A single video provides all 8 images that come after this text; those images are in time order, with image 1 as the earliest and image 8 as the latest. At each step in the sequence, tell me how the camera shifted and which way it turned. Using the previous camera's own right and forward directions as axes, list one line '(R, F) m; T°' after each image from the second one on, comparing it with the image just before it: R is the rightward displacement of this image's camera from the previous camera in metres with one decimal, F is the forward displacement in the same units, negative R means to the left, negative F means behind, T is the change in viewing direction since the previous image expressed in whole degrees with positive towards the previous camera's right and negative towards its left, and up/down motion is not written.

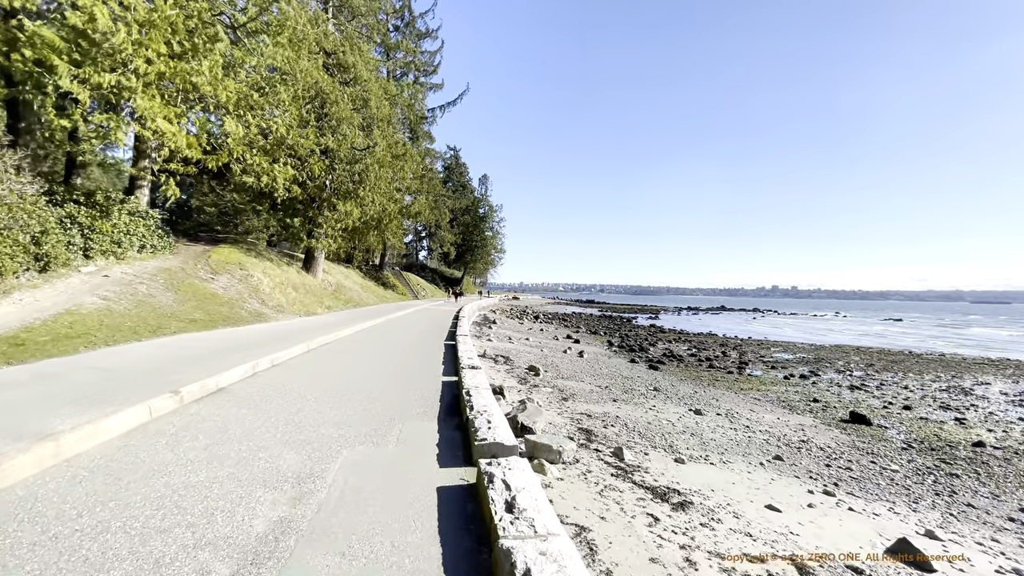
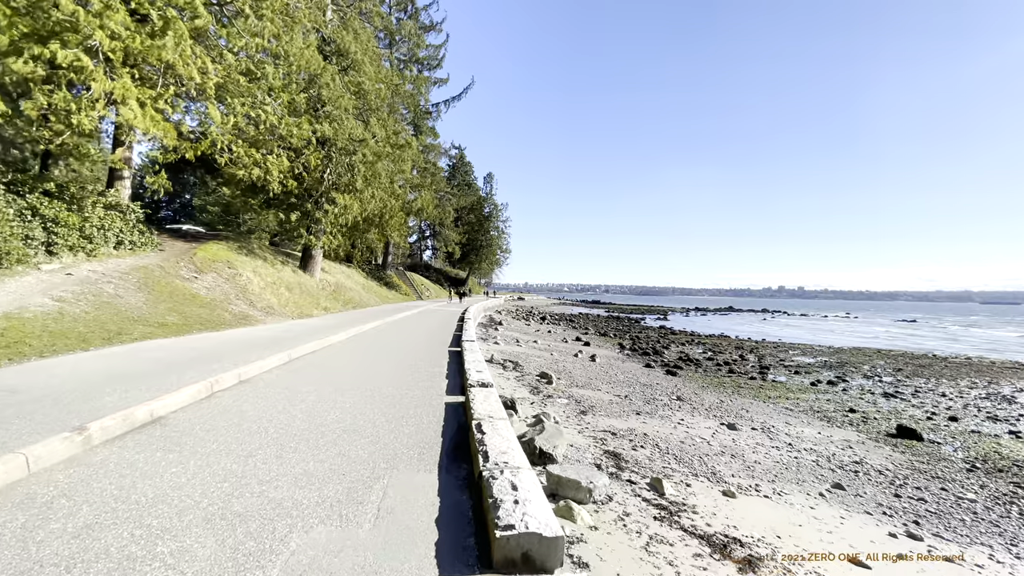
(-0.2, +1.1) m; -1°
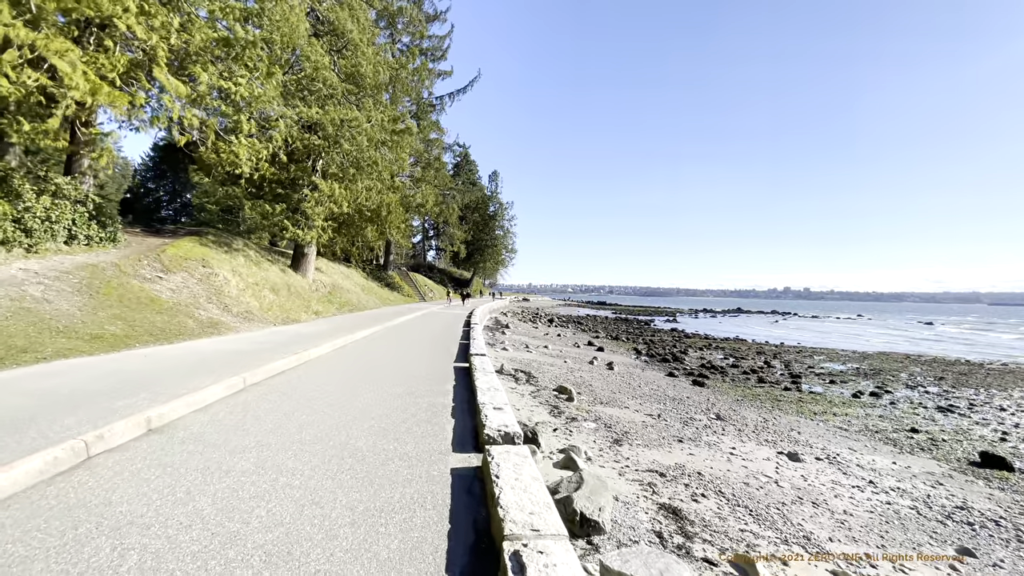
(-0.3, +1.6) m; 0°
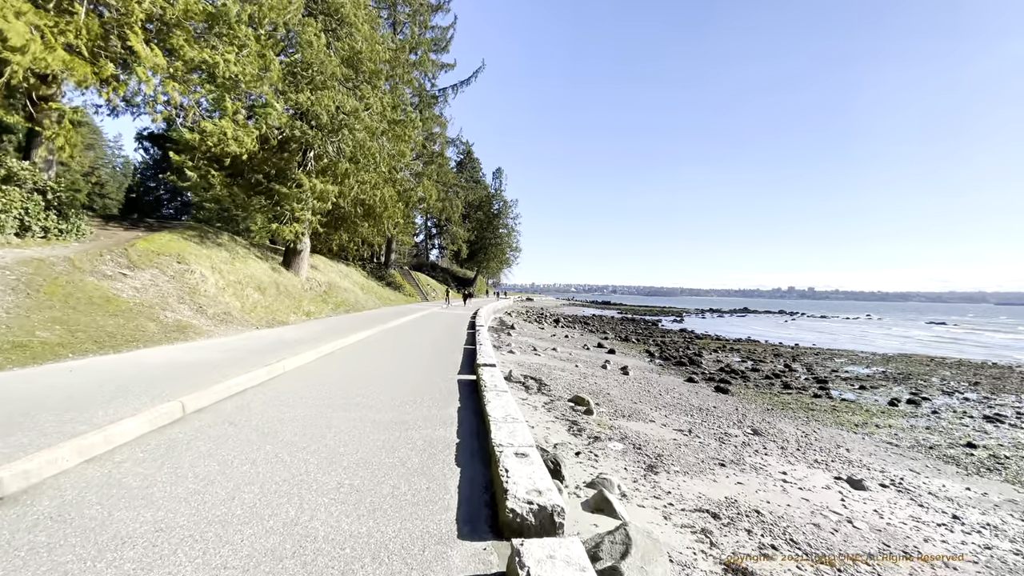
(-0.2, +1.2) m; 0°
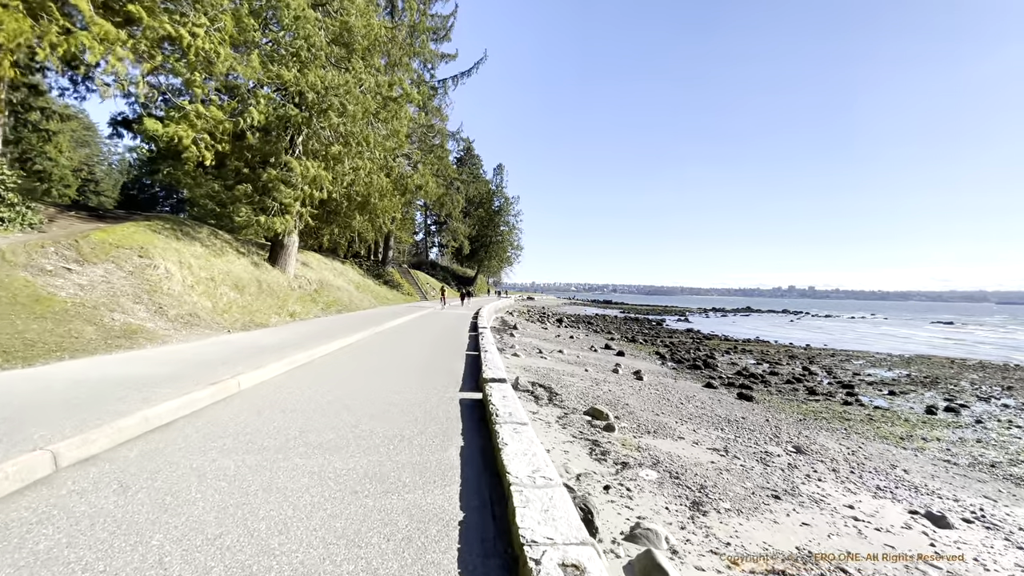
(-0.2, +1.2) m; 0°
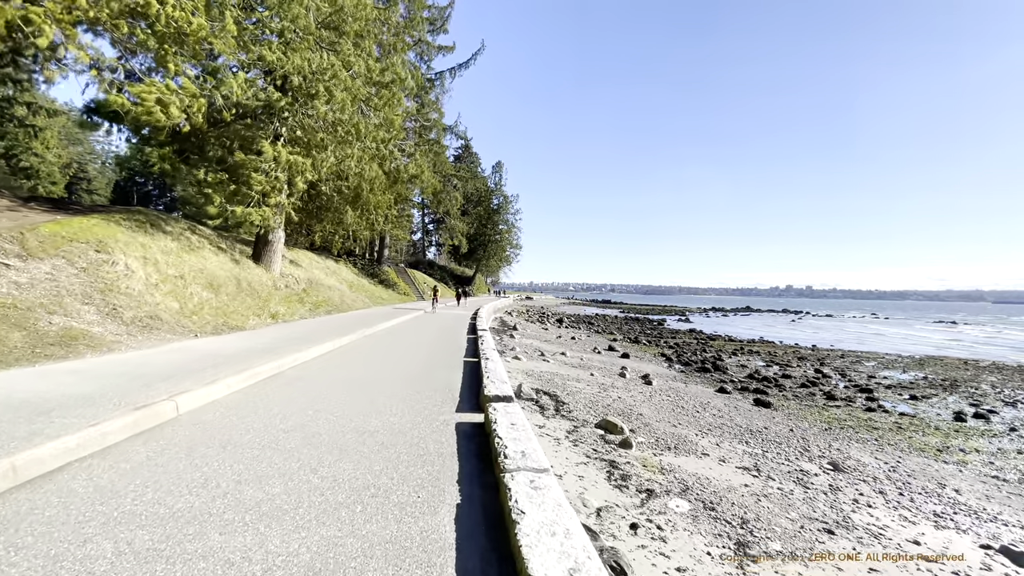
(-0.1, +0.9) m; 0°
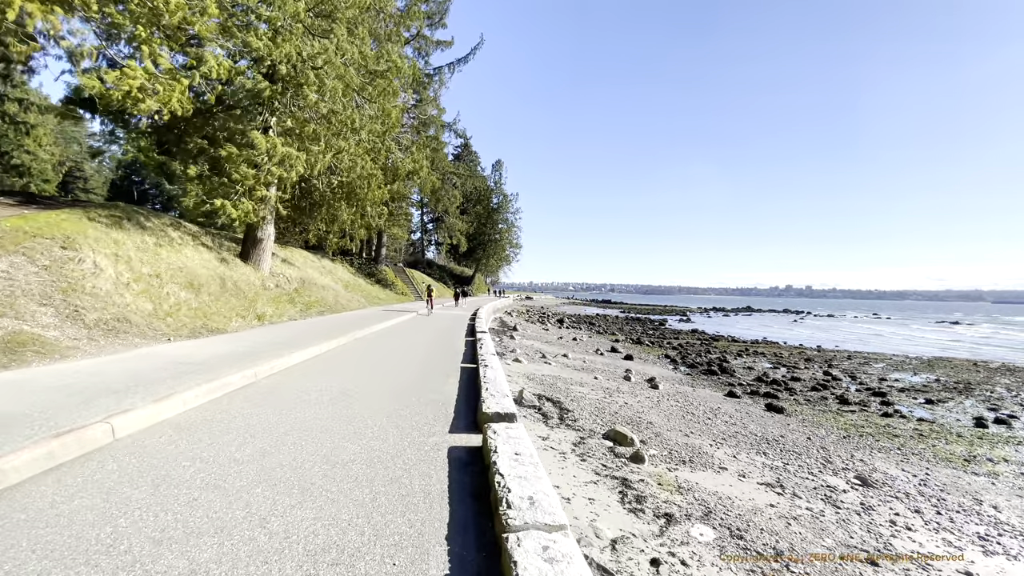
(0.0, +0.6) m; 0°
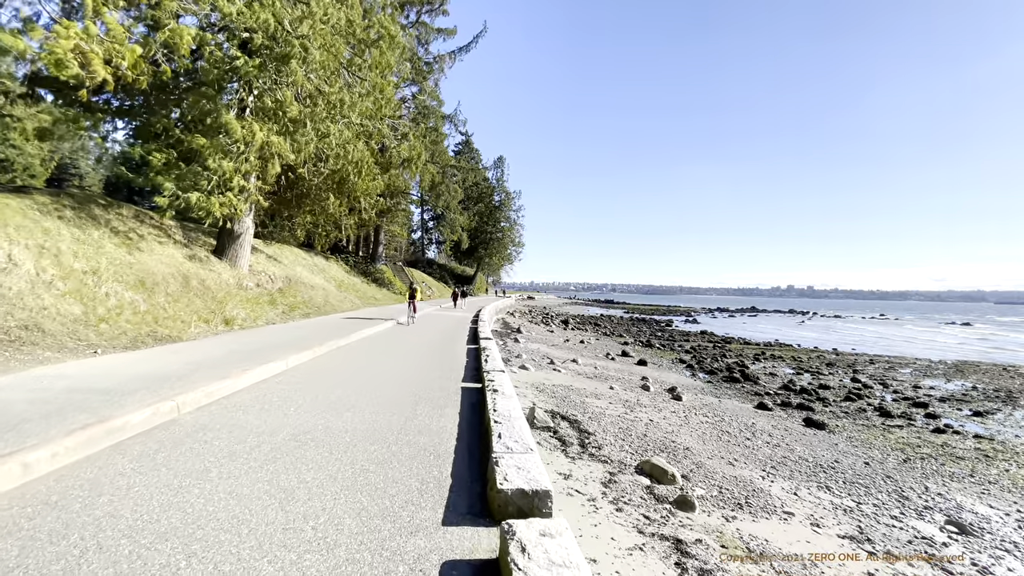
(-0.2, +1.3) m; 0°
